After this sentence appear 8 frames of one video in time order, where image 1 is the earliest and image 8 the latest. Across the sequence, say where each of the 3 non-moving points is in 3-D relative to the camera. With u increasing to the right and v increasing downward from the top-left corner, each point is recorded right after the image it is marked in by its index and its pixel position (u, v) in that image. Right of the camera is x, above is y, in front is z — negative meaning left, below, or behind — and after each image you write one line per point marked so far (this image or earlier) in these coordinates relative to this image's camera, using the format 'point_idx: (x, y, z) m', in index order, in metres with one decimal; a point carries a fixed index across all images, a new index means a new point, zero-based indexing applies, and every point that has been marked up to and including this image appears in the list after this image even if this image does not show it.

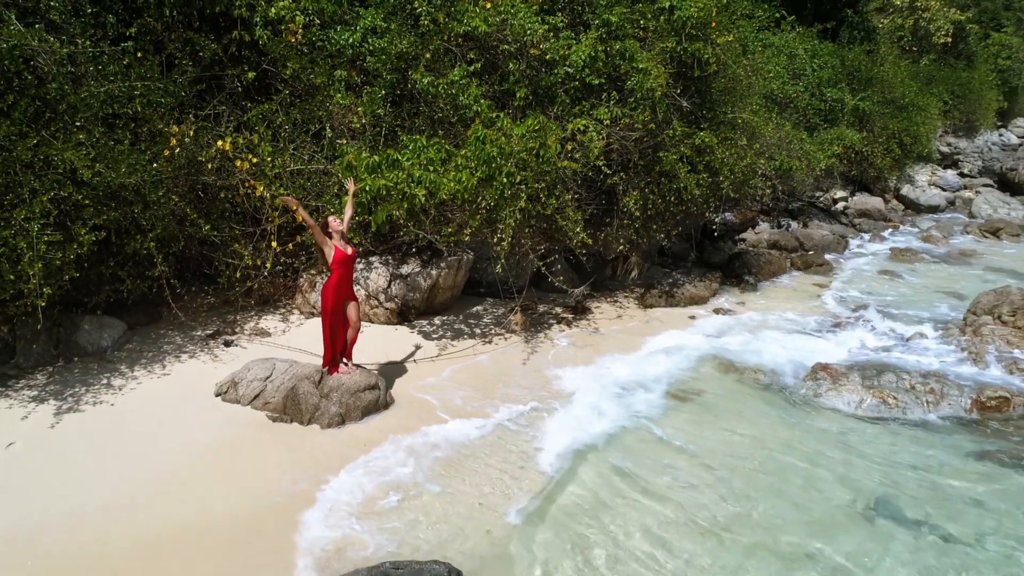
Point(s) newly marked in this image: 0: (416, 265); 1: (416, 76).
0: (-1.2, +0.3, +9.4) m
1: (-1.1, +2.5, +8.9) m
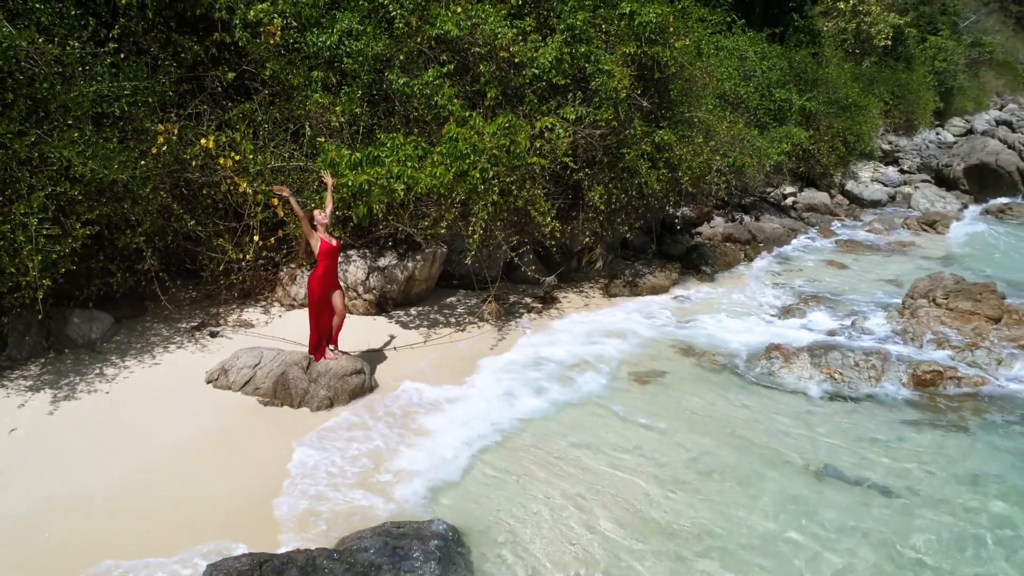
0: (-1.5, +0.4, +9.8) m
1: (-1.5, +2.6, +9.3) m
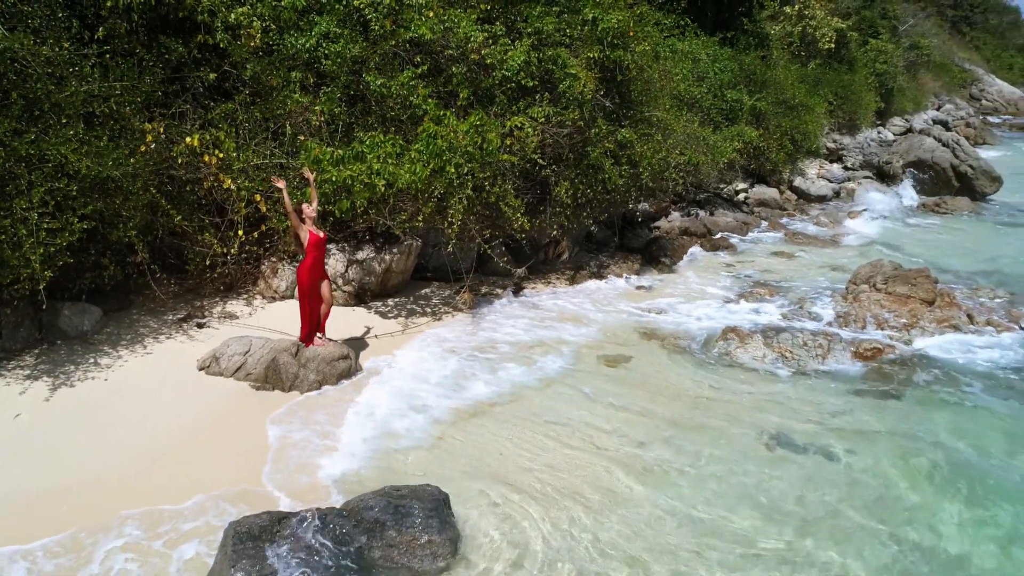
0: (-1.9, +0.5, +10.2) m
1: (-1.8, +2.7, +9.8) m
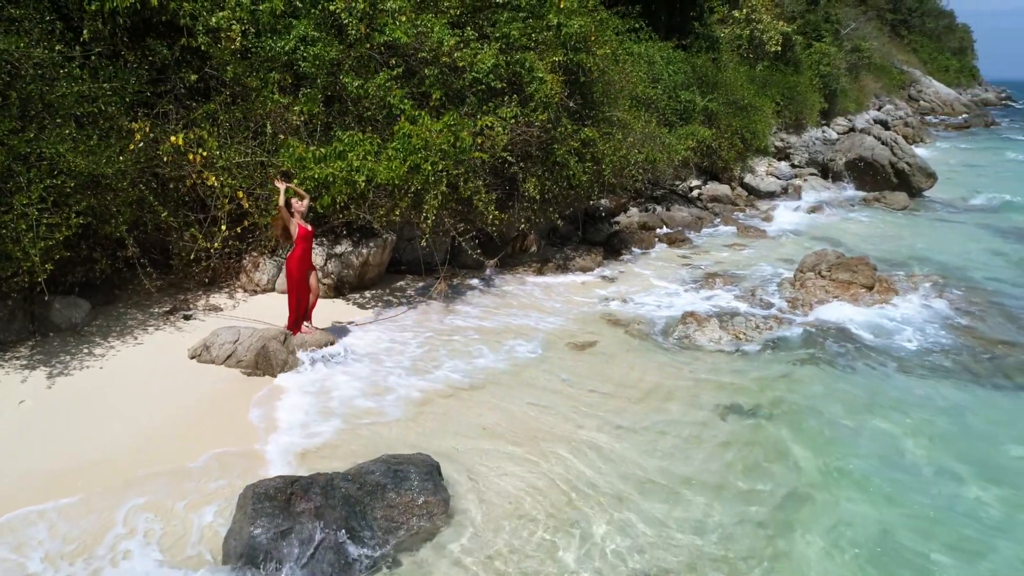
0: (-2.3, +0.6, +10.7) m
1: (-2.2, +2.8, +10.2) m
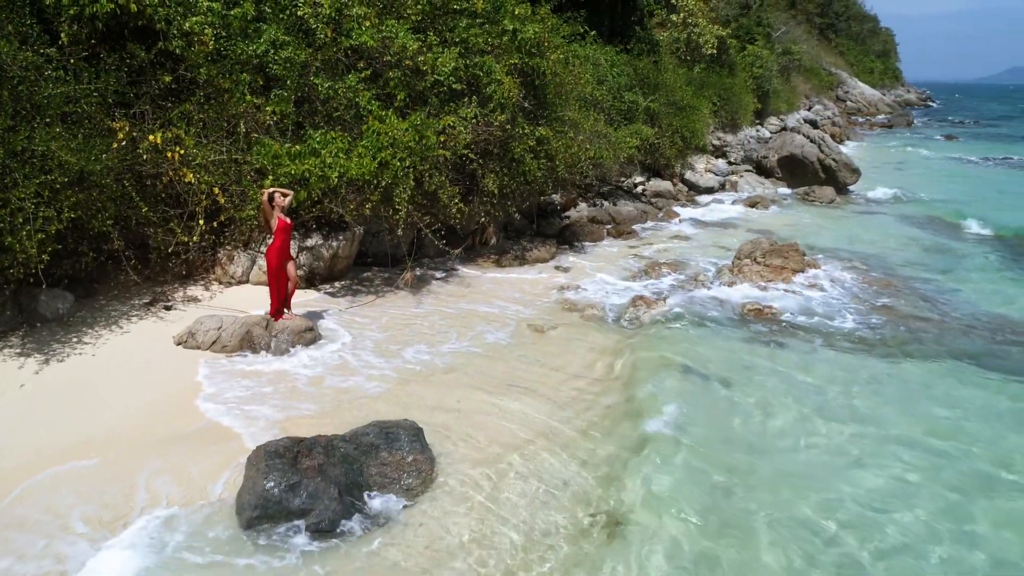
0: (-2.9, +0.7, +11.3) m
1: (-2.8, +2.9, +10.8) m
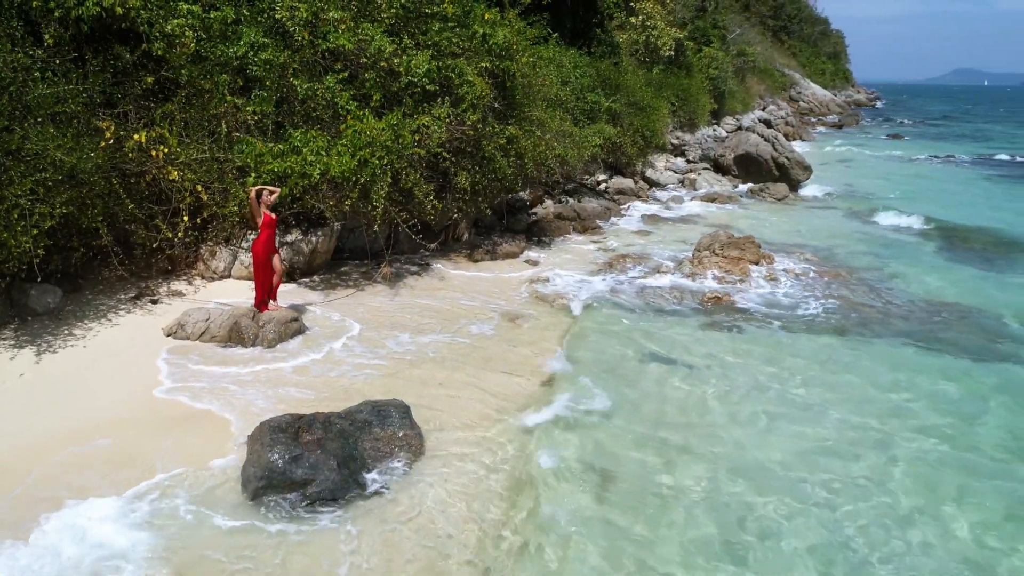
0: (-3.3, +0.8, +11.7) m
1: (-3.2, +3.0, +11.2) m
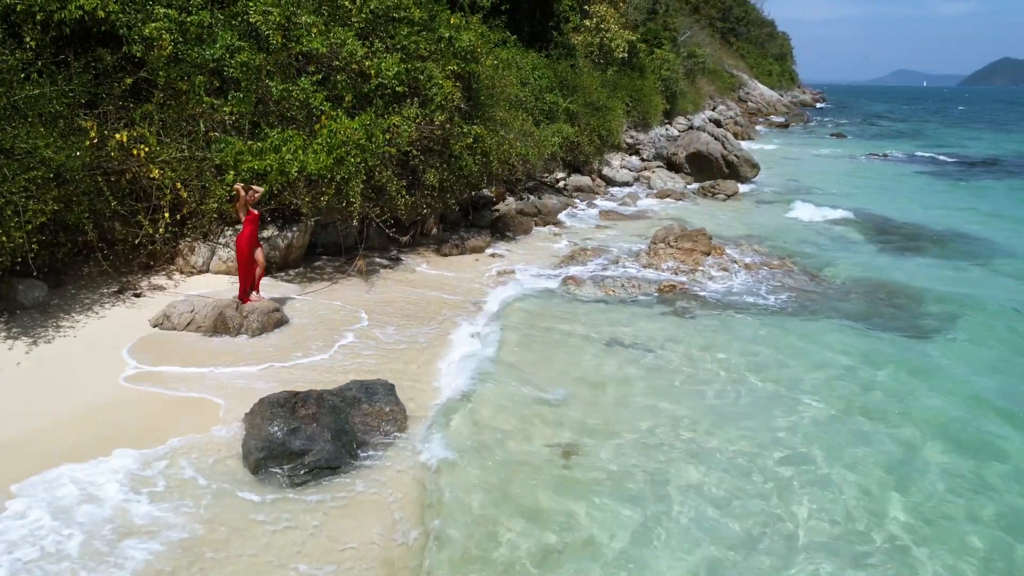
0: (-3.8, +0.9, +12.1) m
1: (-3.7, +3.1, +11.7) m
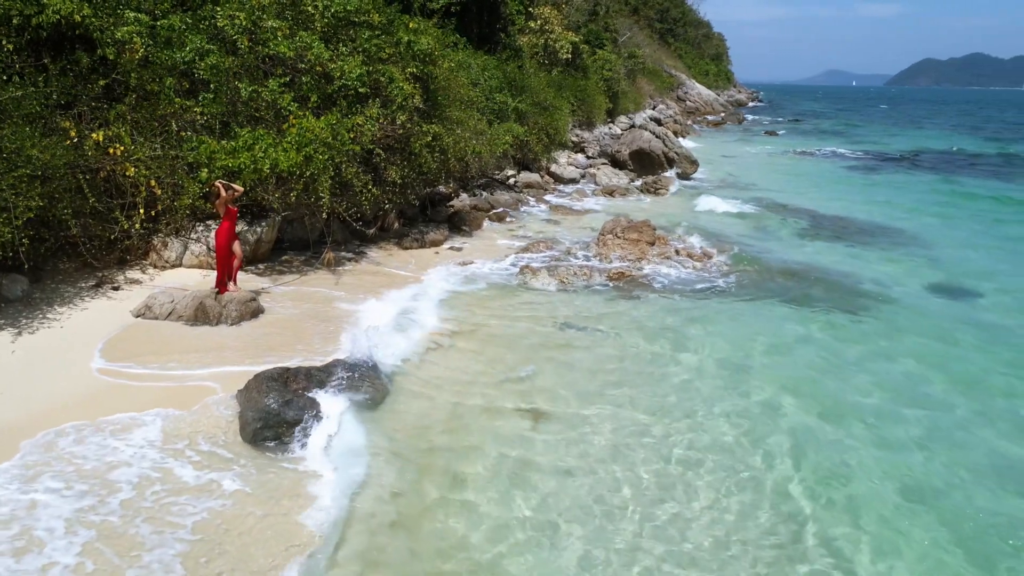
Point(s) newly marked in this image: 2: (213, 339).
0: (-4.5, +1.0, +12.7) m
1: (-4.4, +3.2, +12.2) m
2: (-3.9, -0.7, +9.9) m
